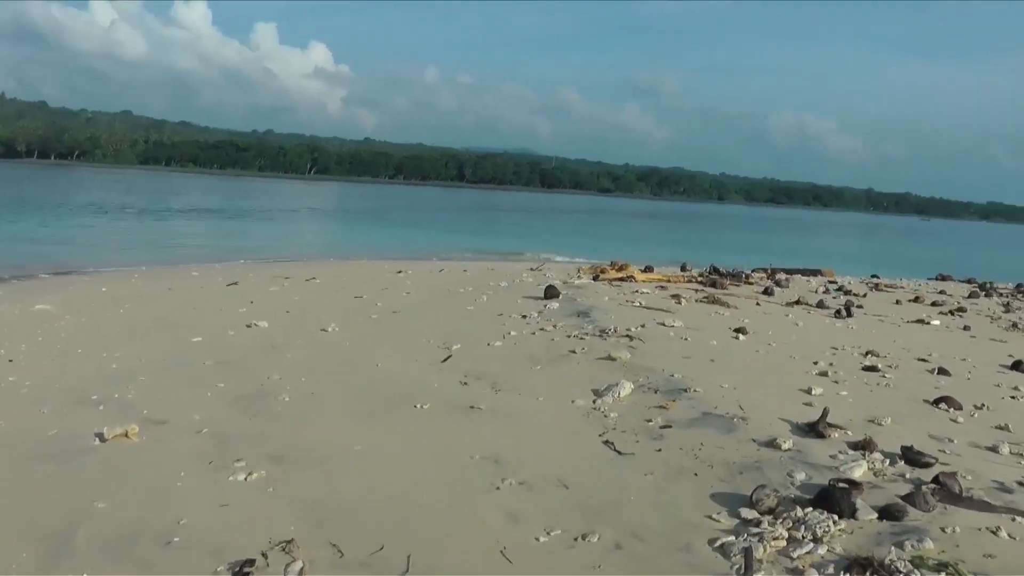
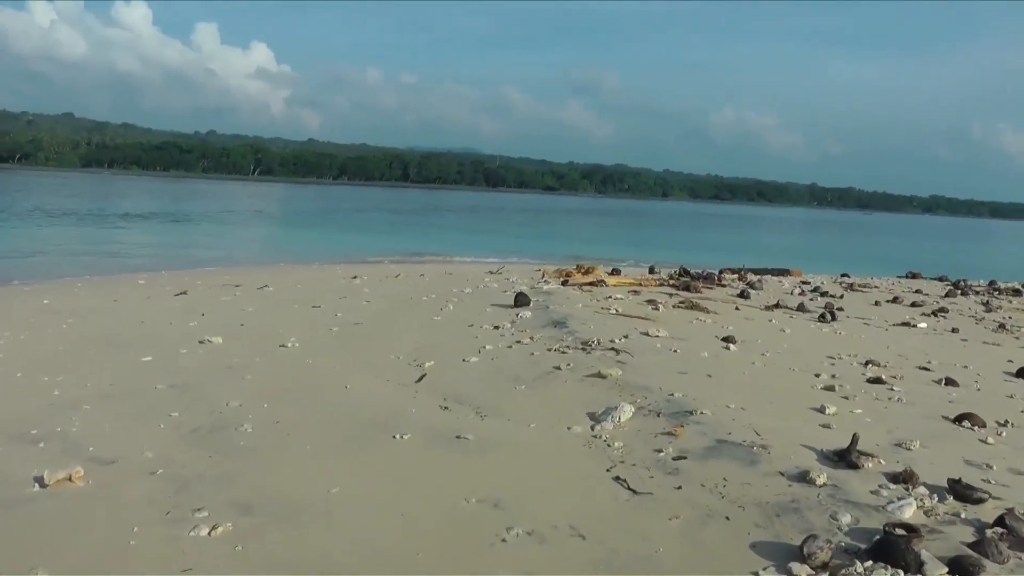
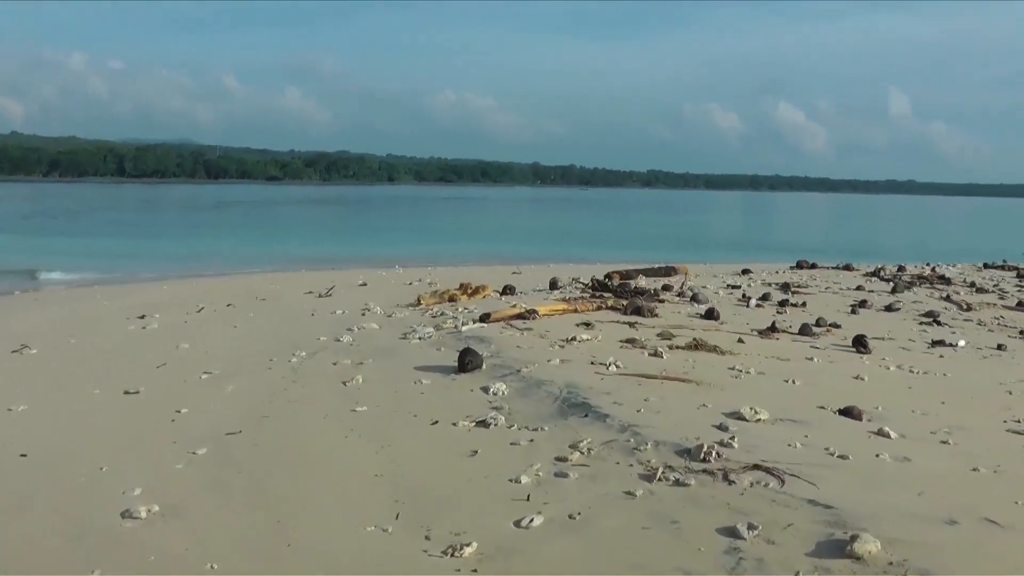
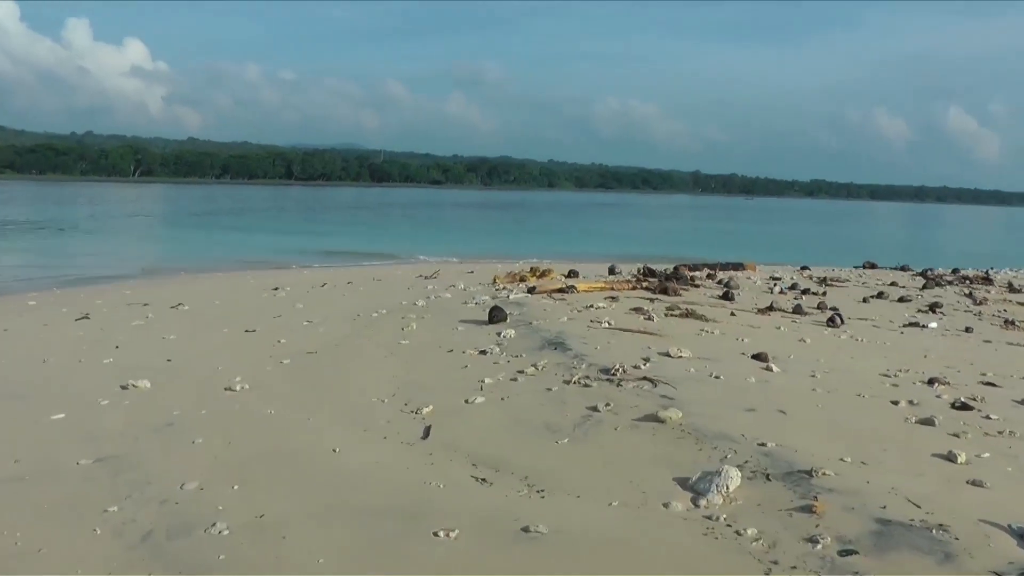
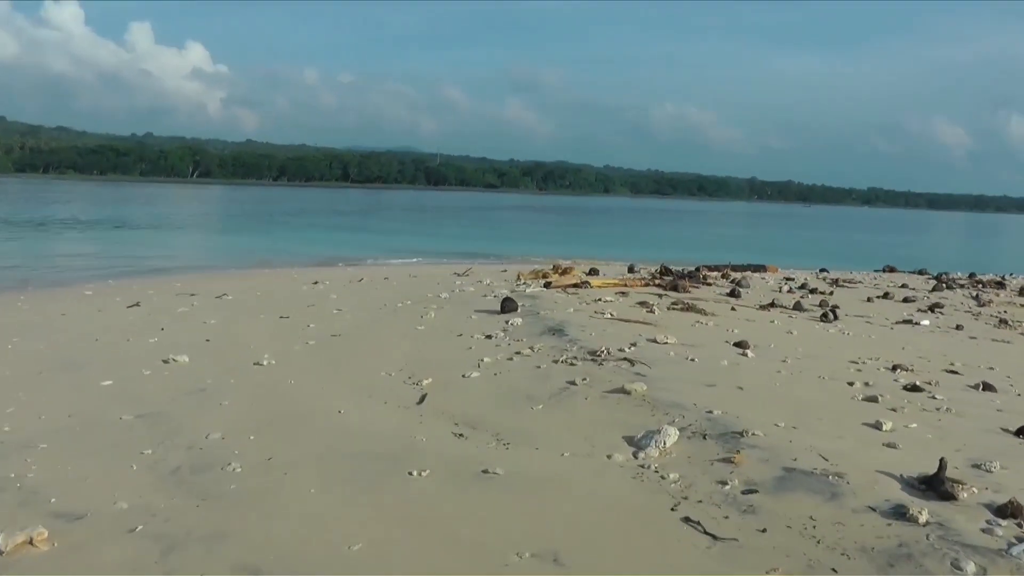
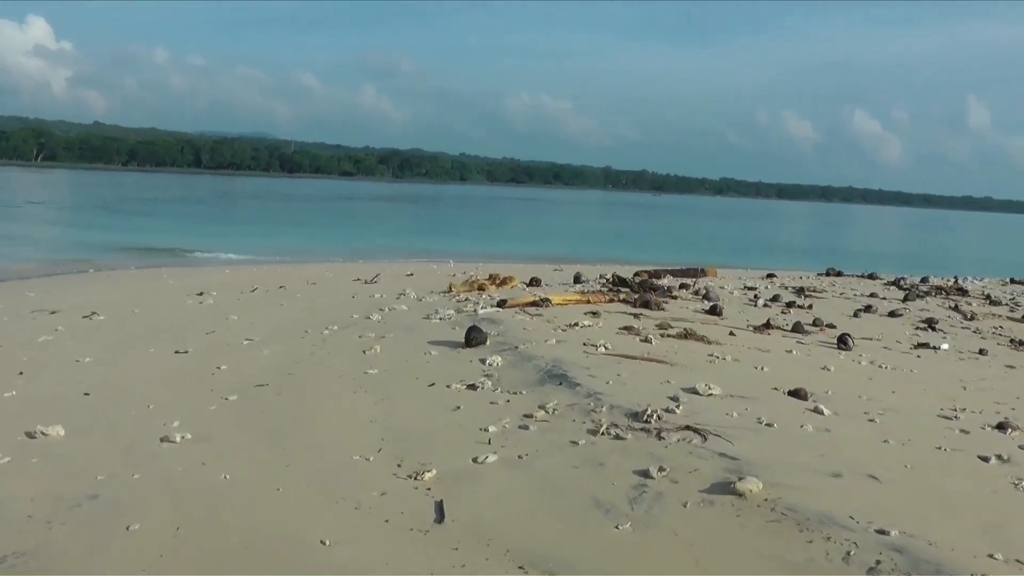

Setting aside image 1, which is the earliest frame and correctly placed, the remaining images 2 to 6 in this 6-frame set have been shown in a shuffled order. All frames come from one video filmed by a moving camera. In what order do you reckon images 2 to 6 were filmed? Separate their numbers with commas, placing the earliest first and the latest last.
2, 5, 4, 6, 3
